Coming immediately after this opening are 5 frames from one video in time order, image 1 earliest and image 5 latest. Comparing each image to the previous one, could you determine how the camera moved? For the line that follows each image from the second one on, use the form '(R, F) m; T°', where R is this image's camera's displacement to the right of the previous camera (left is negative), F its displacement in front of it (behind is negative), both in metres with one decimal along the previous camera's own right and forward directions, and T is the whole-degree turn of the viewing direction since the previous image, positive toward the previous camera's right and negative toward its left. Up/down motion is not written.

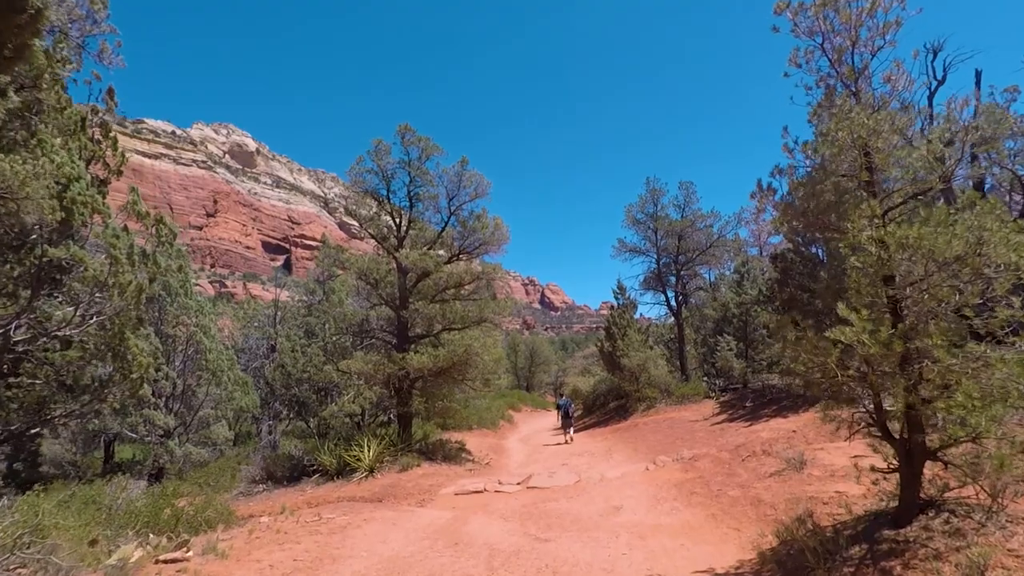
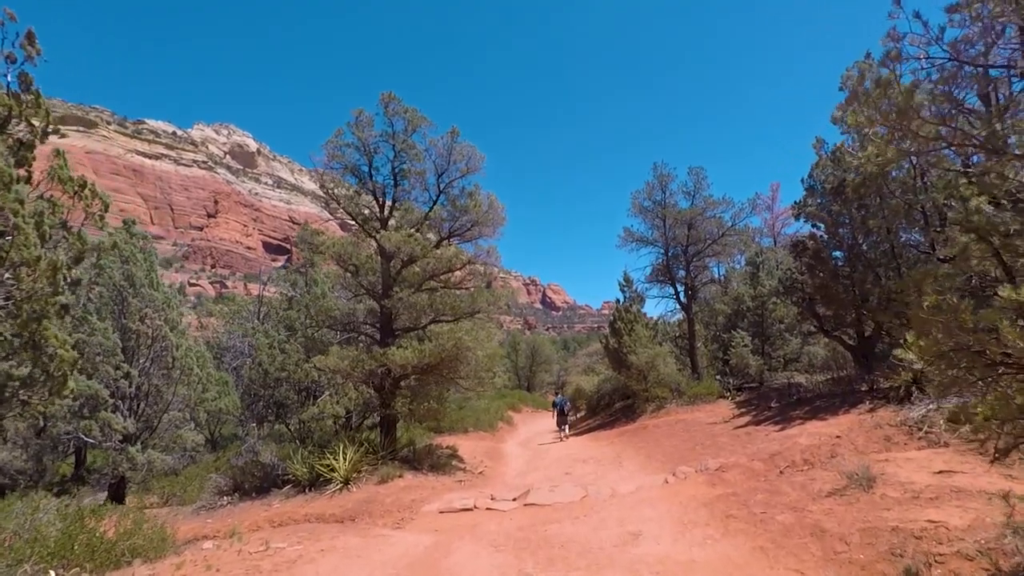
(+0.1, +1.5) m; 0°
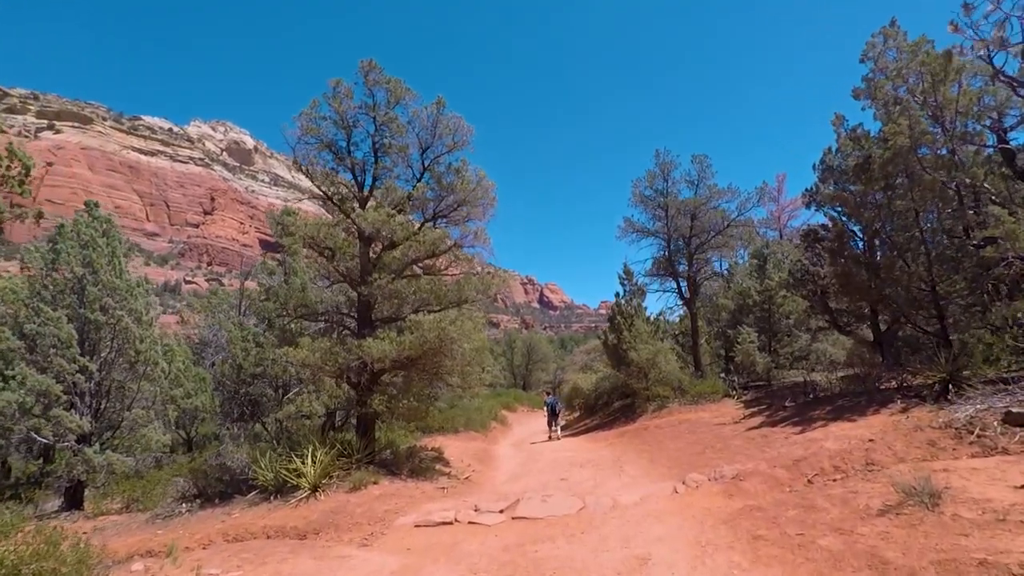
(+0.1, +1.1) m; 0°
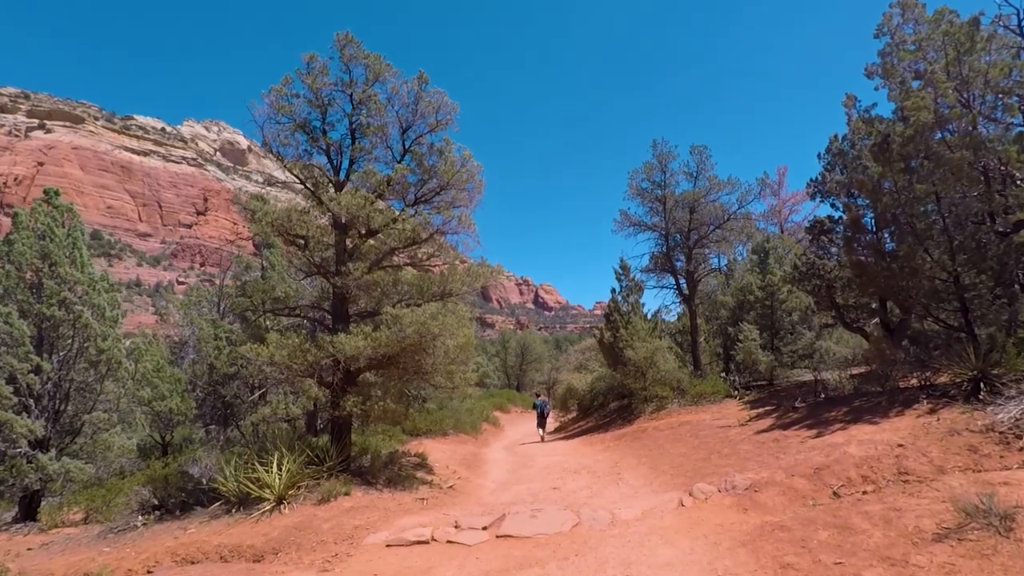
(+0.1, +0.9) m; +1°
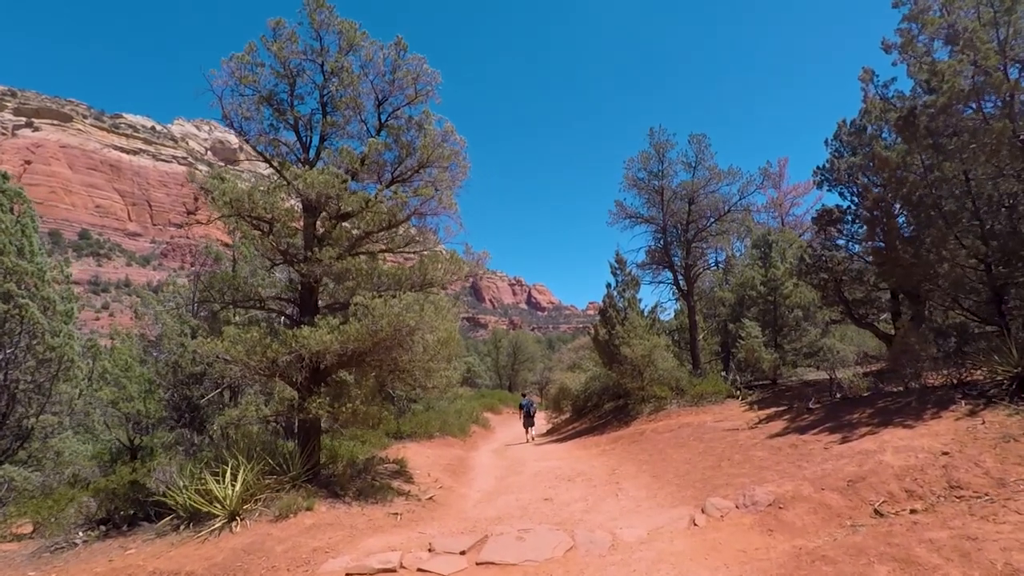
(+0.1, +1.0) m; +1°
